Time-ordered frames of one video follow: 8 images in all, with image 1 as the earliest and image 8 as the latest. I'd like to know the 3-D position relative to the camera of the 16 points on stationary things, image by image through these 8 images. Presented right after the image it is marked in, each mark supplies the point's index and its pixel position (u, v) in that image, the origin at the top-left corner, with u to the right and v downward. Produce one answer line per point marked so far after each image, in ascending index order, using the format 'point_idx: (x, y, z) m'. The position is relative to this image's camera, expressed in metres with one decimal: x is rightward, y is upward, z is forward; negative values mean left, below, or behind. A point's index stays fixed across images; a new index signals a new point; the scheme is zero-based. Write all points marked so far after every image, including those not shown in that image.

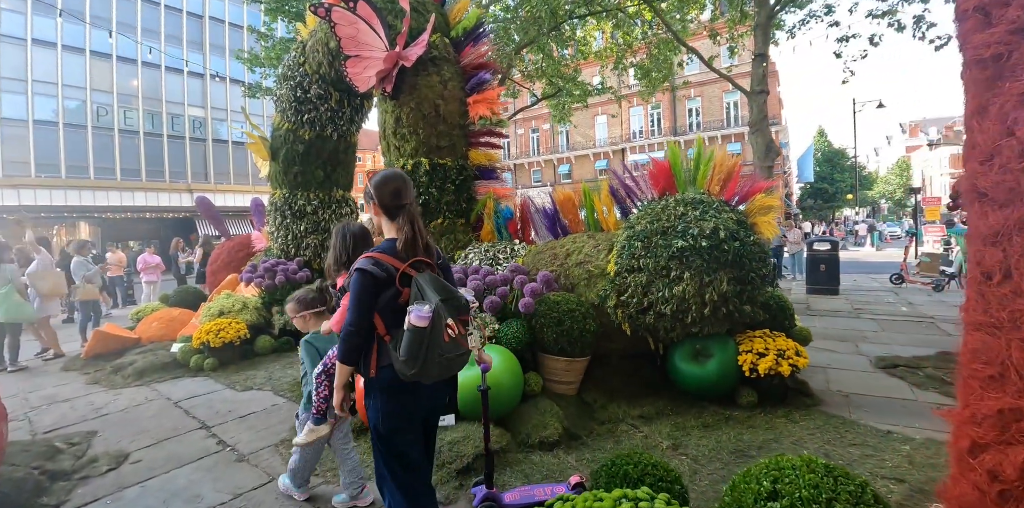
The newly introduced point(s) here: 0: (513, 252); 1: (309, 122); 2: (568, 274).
0: (0.0, 0.0, +4.4) m
1: (-2.6, +1.7, +6.0) m
2: (+0.5, -0.2, +4.0) m
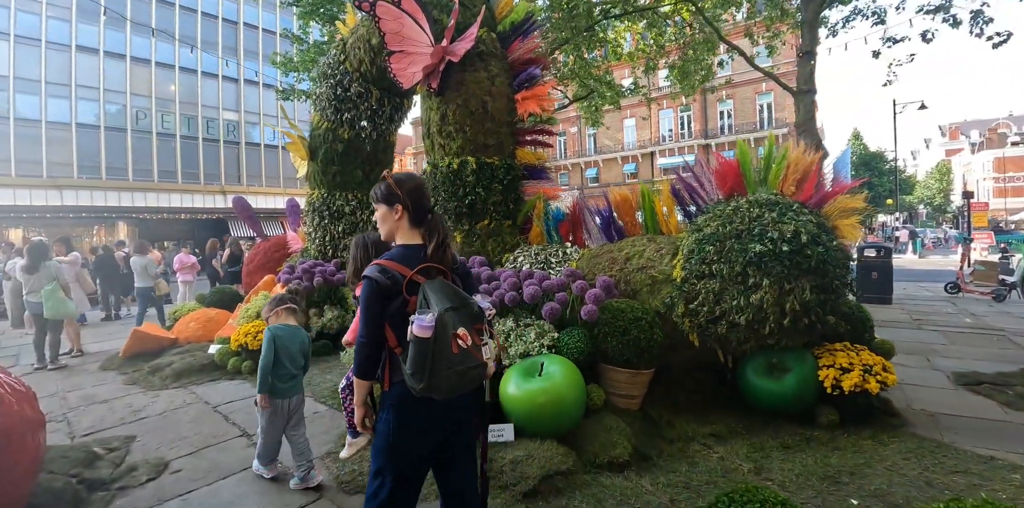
0: (+0.5, 0.0, +4.2) m
1: (-2.0, +1.6, +5.9) m
2: (+0.9, -0.2, +3.7) m
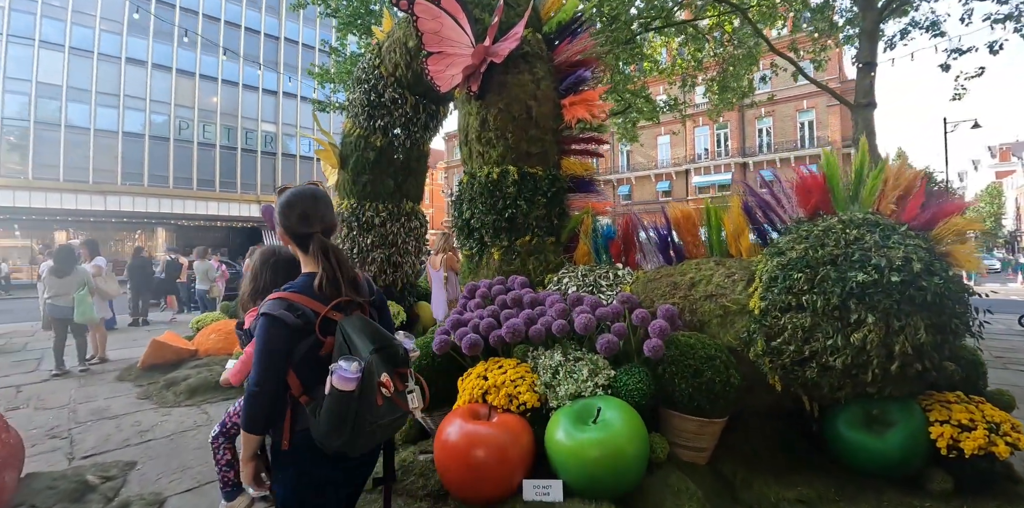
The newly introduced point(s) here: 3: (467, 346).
0: (+0.8, -0.2, +3.7) m
1: (-1.5, +1.5, +5.6) m
2: (+1.3, -0.4, +3.2) m
3: (-0.3, -0.5, +2.8) m
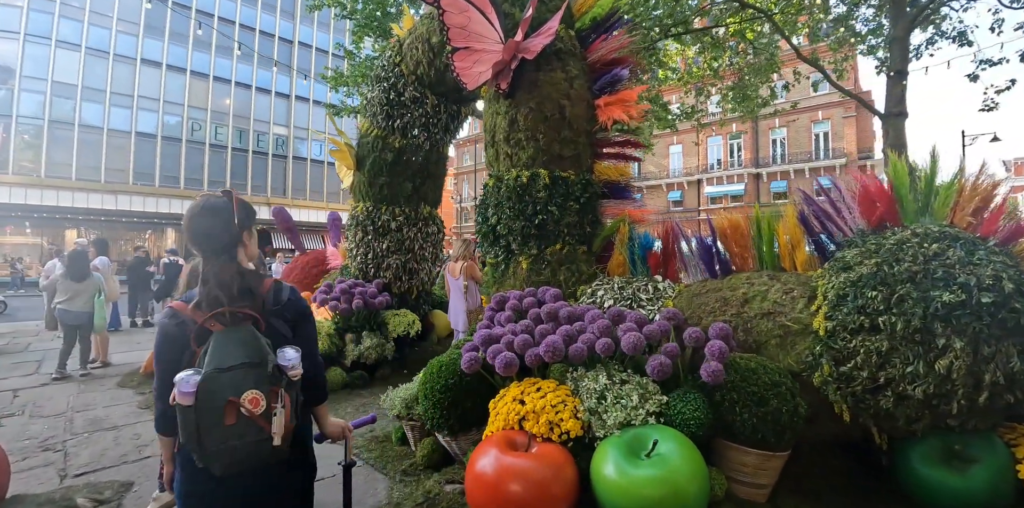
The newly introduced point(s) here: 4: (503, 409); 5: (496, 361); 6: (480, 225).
0: (+1.1, -0.3, +3.4) m
1: (-1.3, +1.4, +5.4) m
2: (+1.5, -0.4, +2.9) m
3: (0.0, -0.6, +2.5) m
4: (0.0, -0.8, +2.4) m
5: (-0.1, -0.6, +2.6) m
6: (-0.3, +0.3, +4.1) m
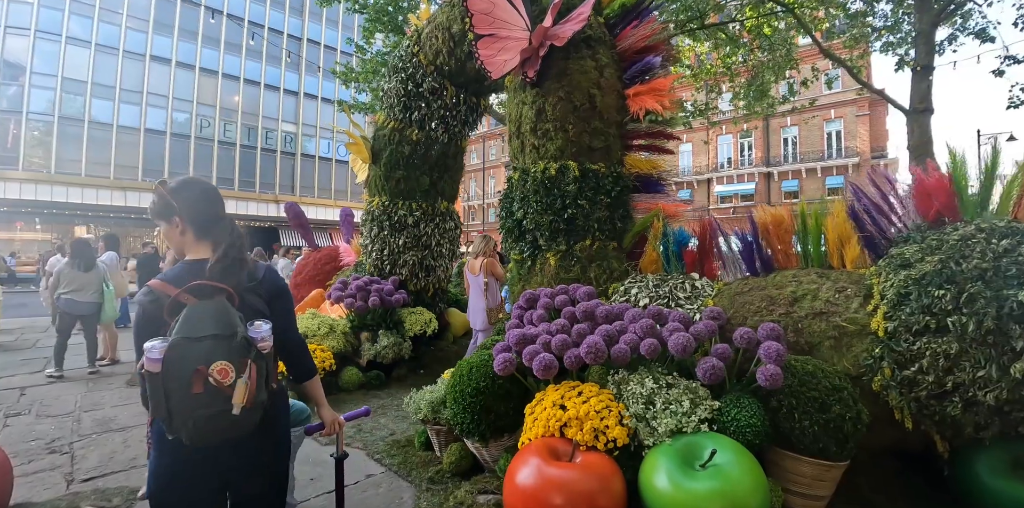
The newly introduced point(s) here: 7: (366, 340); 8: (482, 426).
0: (+1.3, -0.2, +3.2) m
1: (-1.0, +1.5, +5.2) m
2: (+1.7, -0.4, +2.7) m
3: (+0.1, -0.6, +2.3) m
4: (+0.1, -0.8, +2.3) m
5: (+0.1, -0.5, +2.4) m
6: (-0.1, +0.3, +3.9) m
7: (-1.5, -0.8, +4.7) m
8: (-0.2, -0.9, +2.5) m
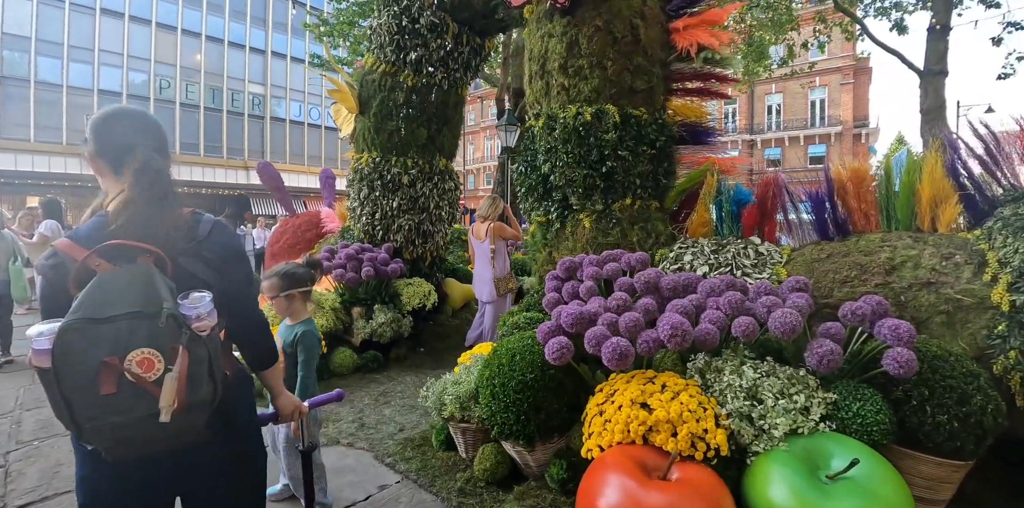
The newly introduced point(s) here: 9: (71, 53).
0: (+1.4, 0.0, +2.7) m
1: (-0.9, +1.8, +4.5) m
2: (+1.9, -0.2, +2.3) m
3: (+0.4, -0.4, +1.8) m
4: (+0.4, -0.6, +1.8) m
5: (+0.3, -0.4, +1.9) m
6: (+0.1, +0.6, +3.3) m
7: (-1.3, -0.5, +4.1) m
8: (+0.1, -0.7, +2.0) m
9: (-17.4, +8.0, +18.7) m
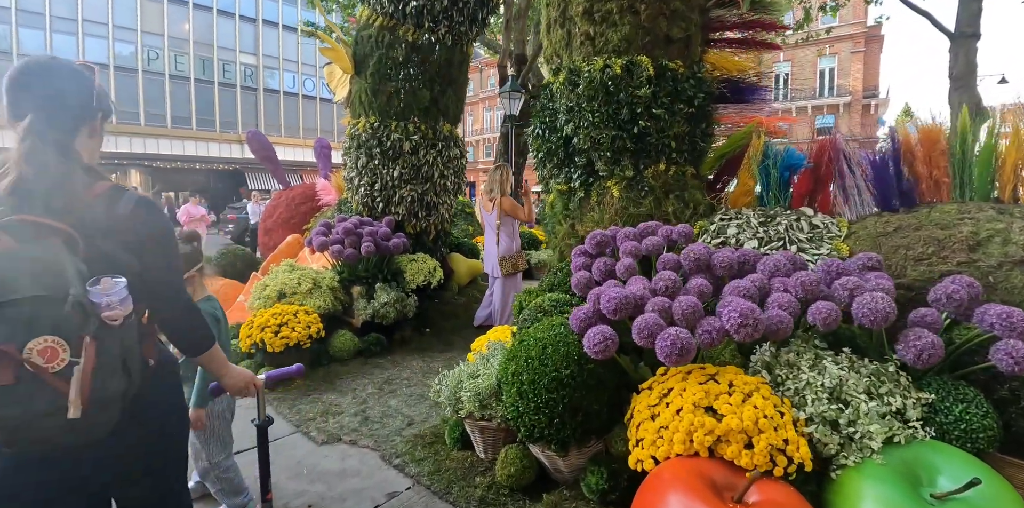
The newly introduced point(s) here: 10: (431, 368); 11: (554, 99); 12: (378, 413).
0: (+1.6, +0.1, +2.4) m
1: (-0.8, +2.0, +4.1) m
2: (+2.0, -0.1, +2.0) m
3: (+0.5, -0.3, +1.5) m
4: (+0.5, -0.5, +1.5) m
5: (+0.5, -0.3, +1.6) m
6: (+0.2, +0.7, +3.0) m
7: (-1.2, -0.3, +3.8) m
8: (+0.2, -0.6, +1.7) m
9: (-17.3, +8.9, +17.9) m
10: (-0.6, -0.8, +3.3) m
11: (+0.2, +0.9, +2.9) m
12: (-0.7, -0.9, +2.6) m
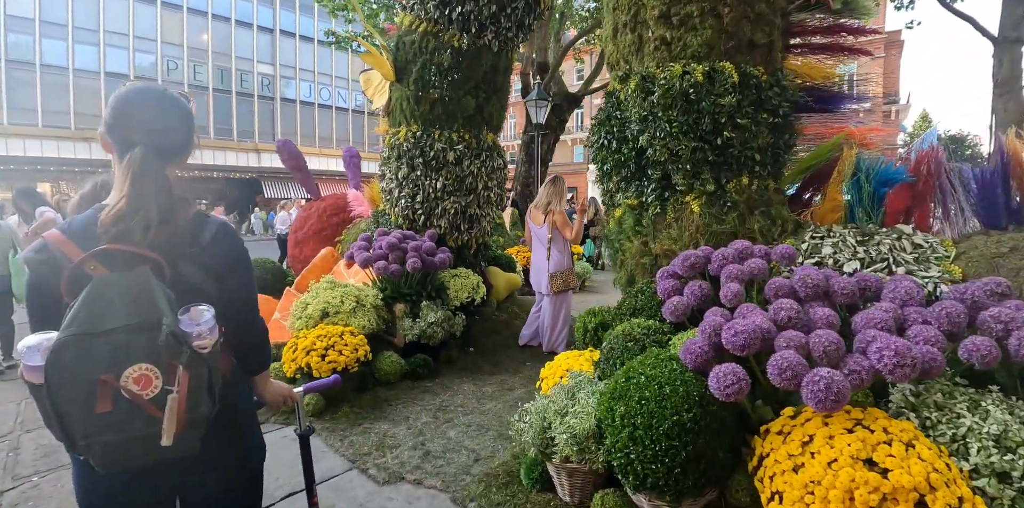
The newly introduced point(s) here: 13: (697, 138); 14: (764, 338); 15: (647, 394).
0: (+1.9, 0.0, +2.2) m
1: (-0.4, +1.9, +3.9) m
2: (+2.3, -0.2, +1.7) m
3: (+0.8, -0.4, +1.3) m
4: (+0.8, -0.6, +1.3) m
5: (+0.8, -0.4, +1.4) m
6: (+0.6, +0.6, +2.8) m
7: (-0.8, -0.5, +3.7) m
8: (+0.5, -0.7, +1.5) m
9: (-16.7, +8.6, +18.1) m
10: (-0.2, -0.9, +3.1) m
11: (+0.6, +0.8, +2.7) m
12: (-0.4, -1.0, +2.5) m
13: (+1.0, +0.6, +2.5) m
14: (+0.8, -0.3, +1.5) m
15: (+0.4, -0.5, +1.5) m
